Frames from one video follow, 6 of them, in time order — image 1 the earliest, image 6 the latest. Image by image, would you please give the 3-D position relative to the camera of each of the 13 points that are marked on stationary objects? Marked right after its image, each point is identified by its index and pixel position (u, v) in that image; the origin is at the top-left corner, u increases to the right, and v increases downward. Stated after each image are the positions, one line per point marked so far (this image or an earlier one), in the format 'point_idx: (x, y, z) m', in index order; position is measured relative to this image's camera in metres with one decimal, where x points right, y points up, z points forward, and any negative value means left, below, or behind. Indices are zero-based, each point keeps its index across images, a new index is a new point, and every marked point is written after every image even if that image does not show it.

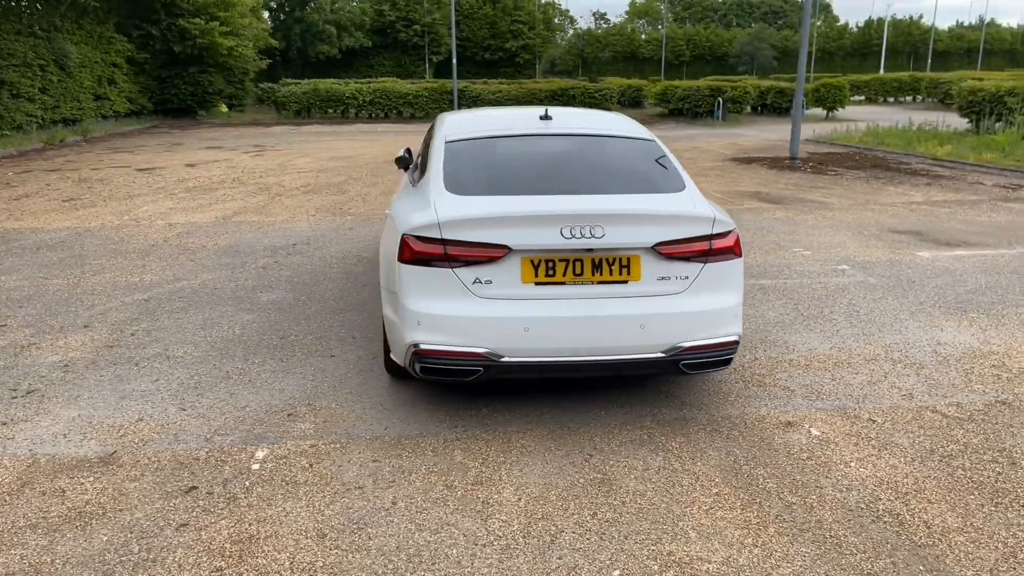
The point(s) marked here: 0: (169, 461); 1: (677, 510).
0: (-1.6, -0.8, +3.8) m
1: (+0.7, -0.9, +3.4) m
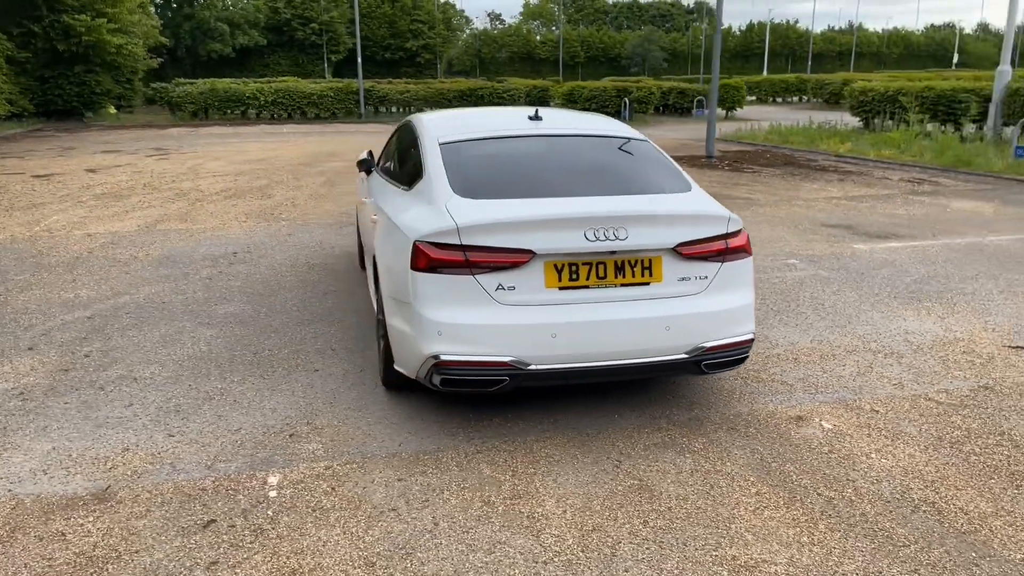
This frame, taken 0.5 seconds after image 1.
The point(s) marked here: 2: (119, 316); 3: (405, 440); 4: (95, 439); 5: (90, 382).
0: (-1.5, -0.9, +3.5) m
1: (+0.9, -0.9, +3.3) m
2: (-3.0, -0.2, +6.1) m
3: (-0.5, -0.8, +4.0) m
4: (-2.1, -0.8, +4.0) m
5: (-2.5, -0.6, +4.8) m
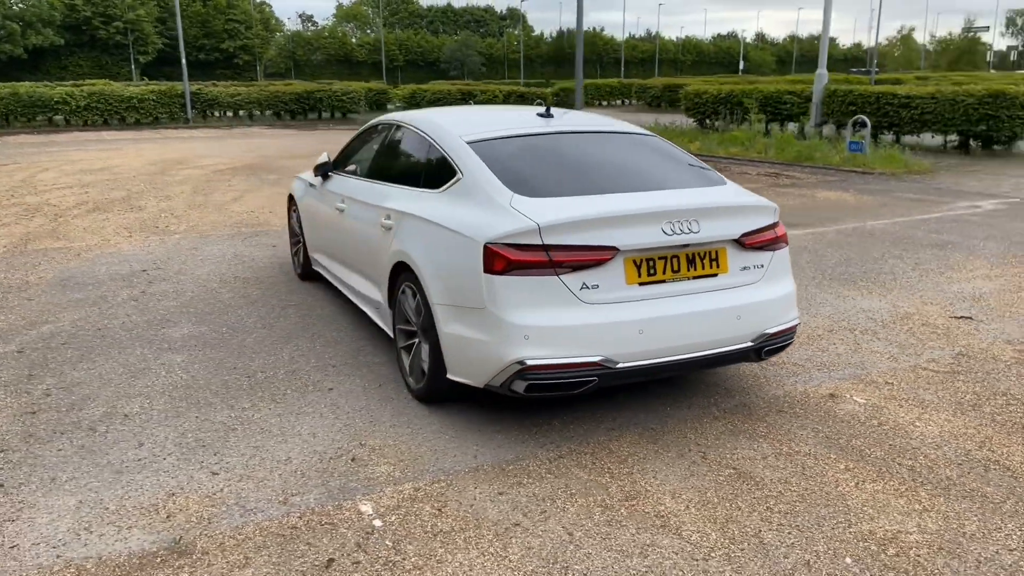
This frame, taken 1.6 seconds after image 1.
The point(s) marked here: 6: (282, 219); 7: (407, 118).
0: (-1.0, -1.0, +3.2) m
1: (+1.4, -0.9, +3.5) m
2: (-3.0, -0.4, +5.3) m
3: (-0.2, -0.8, +3.8) m
4: (-1.7, -0.9, +3.5) m
5: (-2.2, -0.7, +4.1) m
6: (-3.0, +0.9, +10.6) m
7: (-0.7, +1.1, +5.2) m
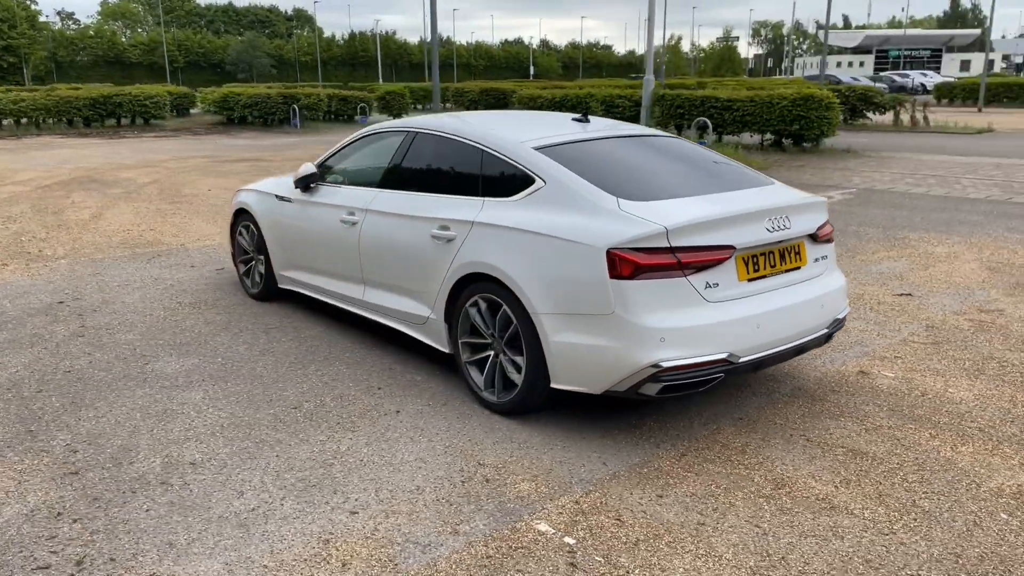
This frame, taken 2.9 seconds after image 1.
0: (-0.2, -1.0, +3.0) m
1: (+2.0, -0.8, +3.8) m
2: (-2.7, -0.6, +4.6) m
3: (+0.4, -0.8, +3.8) m
4: (-0.9, -1.0, +3.2) m
5: (-1.7, -0.9, +3.6) m
6: (-4.1, +0.6, +9.7) m
7: (-0.5, +1.0, +5.1) m
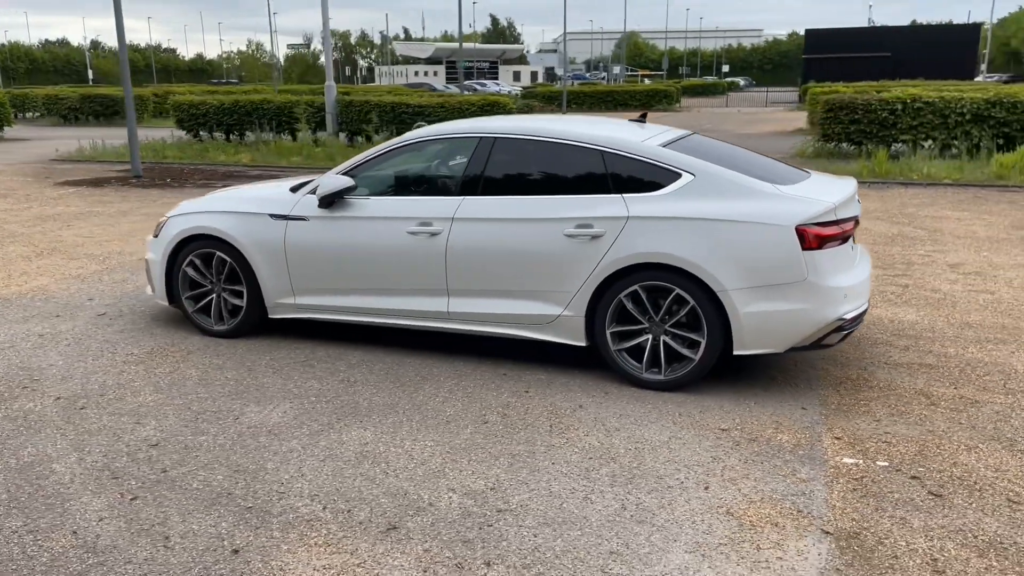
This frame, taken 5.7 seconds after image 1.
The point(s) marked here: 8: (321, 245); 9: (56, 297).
0: (+1.5, -0.9, +3.5) m
1: (+3.0, -0.5, +5.3) m
2: (-1.6, -0.9, +3.7) m
3: (+1.6, -0.7, +4.5) m
4: (+0.7, -1.0, +3.3) m
5: (-0.2, -0.9, +3.3) m
6: (-5.3, 0.0, +7.5) m
7: (-0.1, +1.0, +5.1) m
8: (-1.3, +0.3, +5.3) m
9: (-4.0, -0.1, +7.0) m
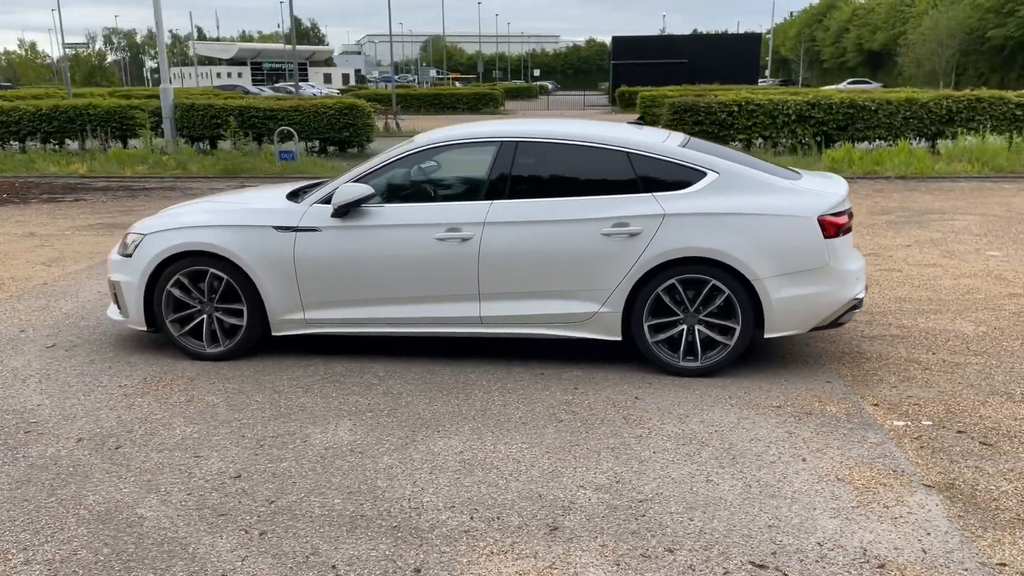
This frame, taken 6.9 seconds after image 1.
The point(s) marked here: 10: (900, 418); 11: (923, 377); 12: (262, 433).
0: (+2.0, -0.8, +3.9) m
1: (+3.0, -0.3, +6.0) m
2: (-1.0, -0.9, +3.4) m
3: (+1.9, -0.6, +4.9) m
4: (+1.3, -0.9, +3.6) m
5: (+0.5, -0.9, +3.4) m
6: (-5.5, -0.3, +6.4) m
7: (+0.1, +1.0, +5.2) m
8: (-1.1, +0.2, +5.1) m
9: (-4.1, -0.3, +6.2) m
10: (+2.1, -0.7, +4.4) m
11: (+2.5, -0.5, +5.0) m
12: (-1.3, -0.8, +4.2) m
